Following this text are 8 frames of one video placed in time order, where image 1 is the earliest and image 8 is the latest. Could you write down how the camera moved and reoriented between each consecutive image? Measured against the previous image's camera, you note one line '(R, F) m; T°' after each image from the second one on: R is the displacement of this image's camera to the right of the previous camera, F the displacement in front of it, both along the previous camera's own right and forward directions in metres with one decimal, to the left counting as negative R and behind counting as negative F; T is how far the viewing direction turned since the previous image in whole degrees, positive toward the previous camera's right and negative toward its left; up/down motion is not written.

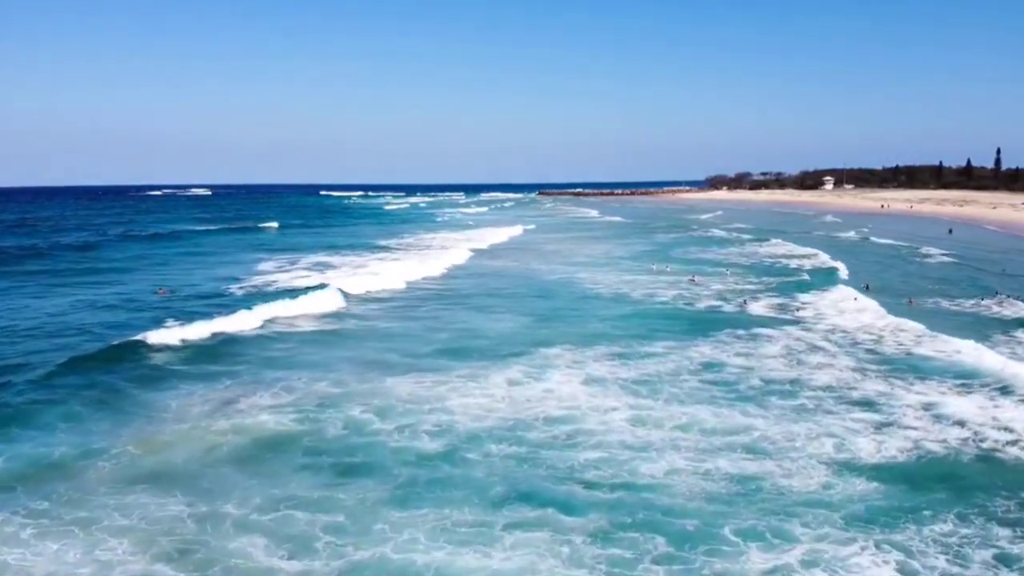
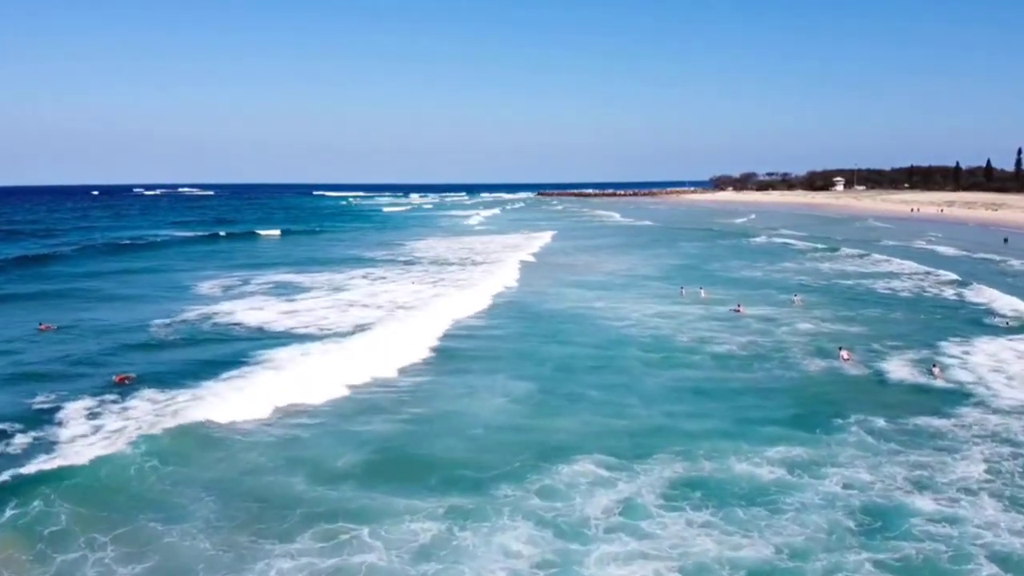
(0.0, +7.6) m; 0°
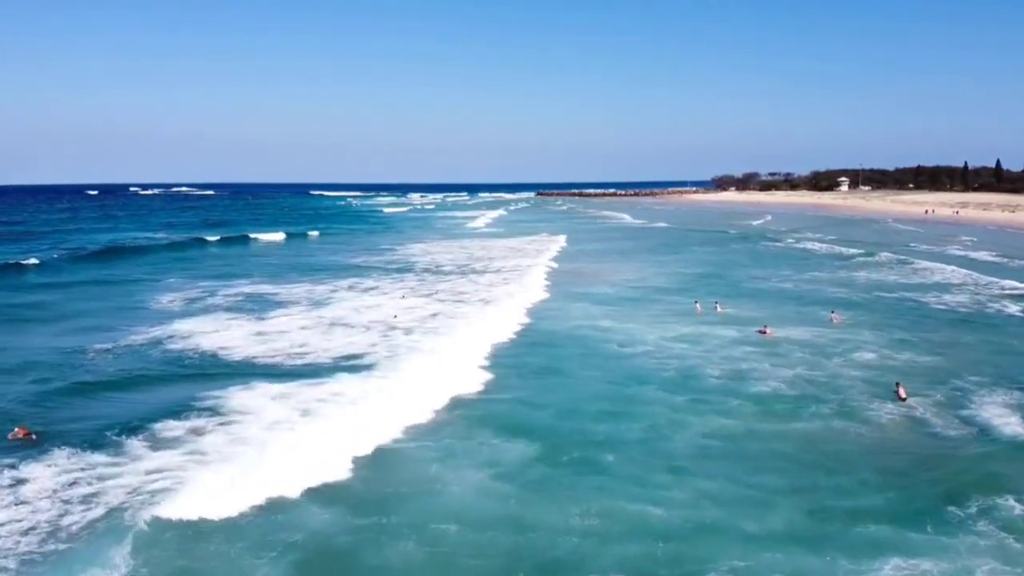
(+0.1, +3.2) m; 0°
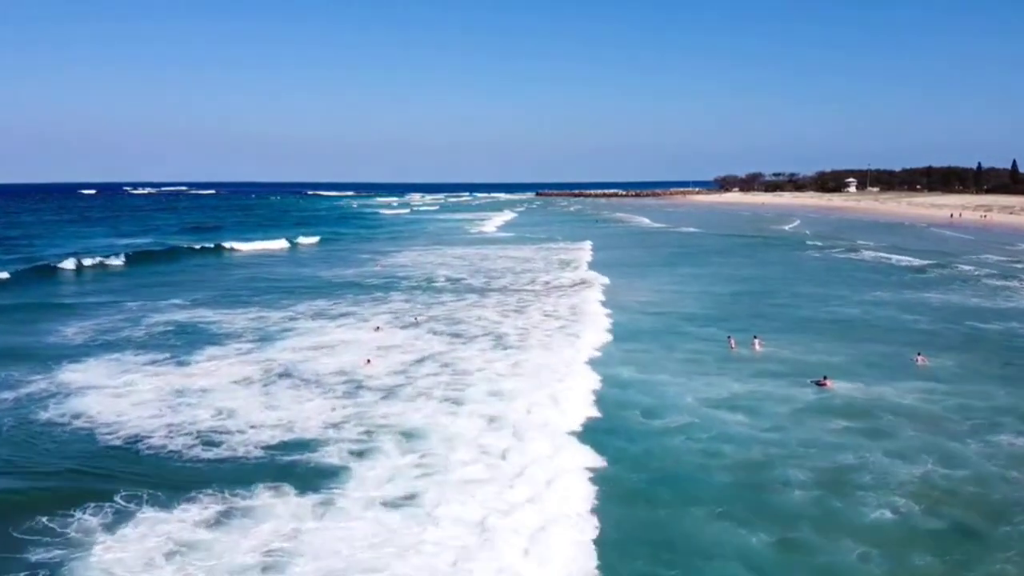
(+0.2, +5.1) m; 0°
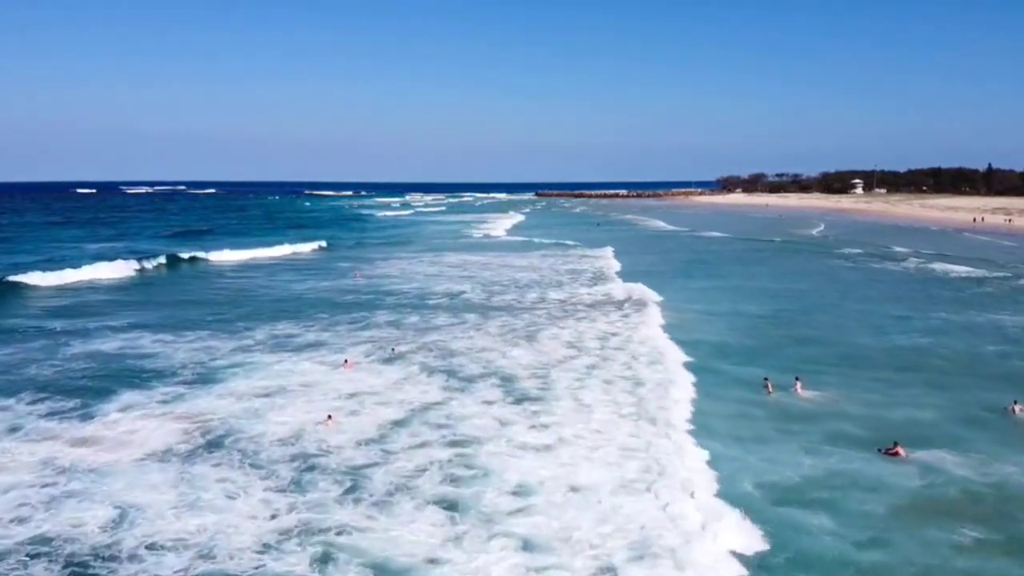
(-0.2, +4.0) m; 0°
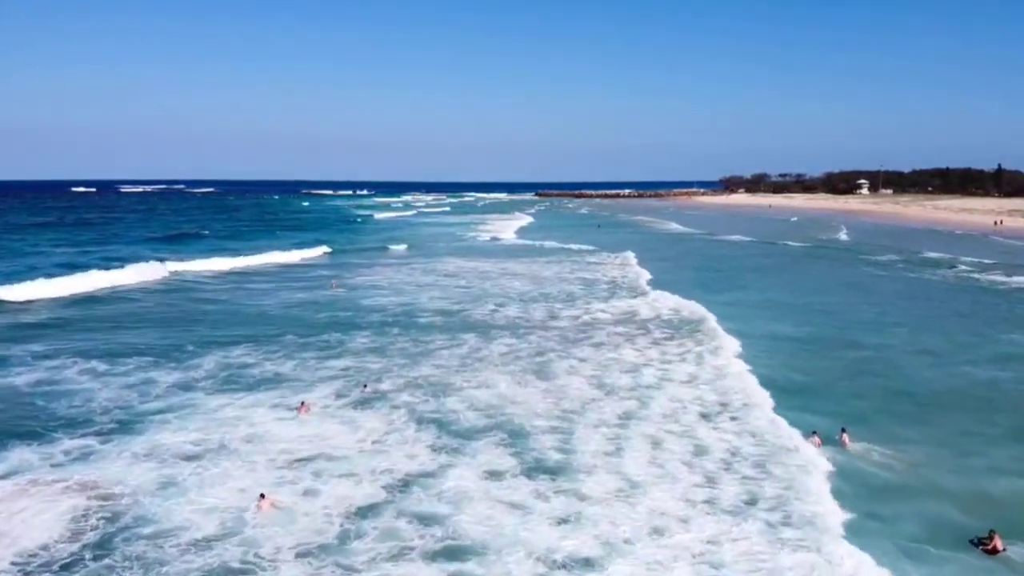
(-0.2, +3.3) m; 0°
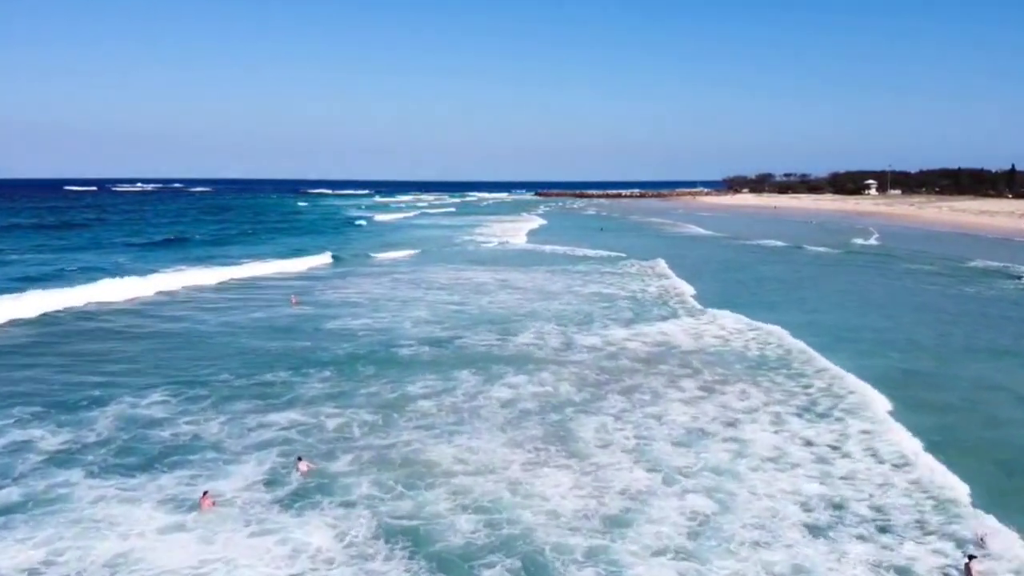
(-0.1, +4.0) m; 0°
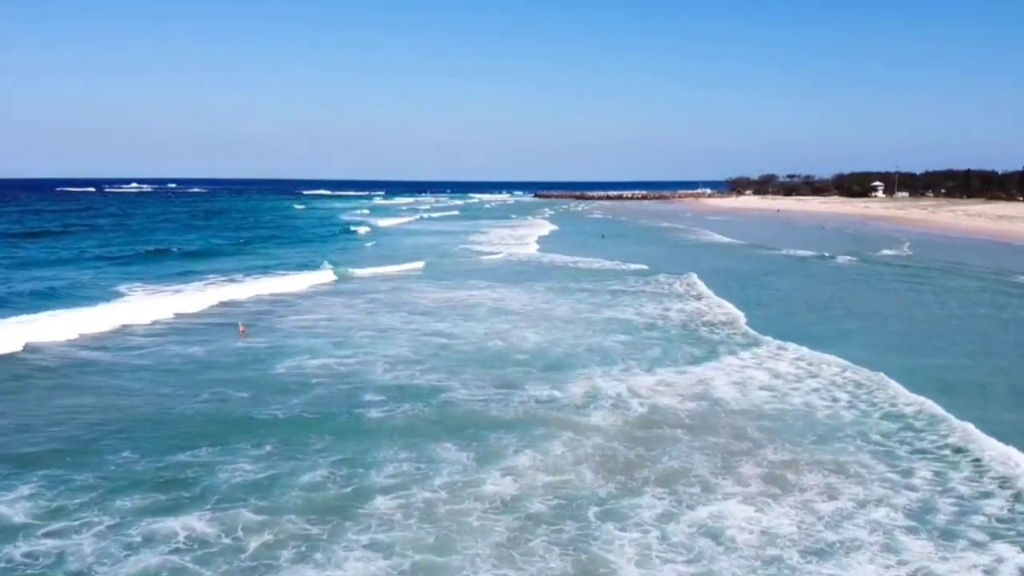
(0.0, +3.3) m; 0°
